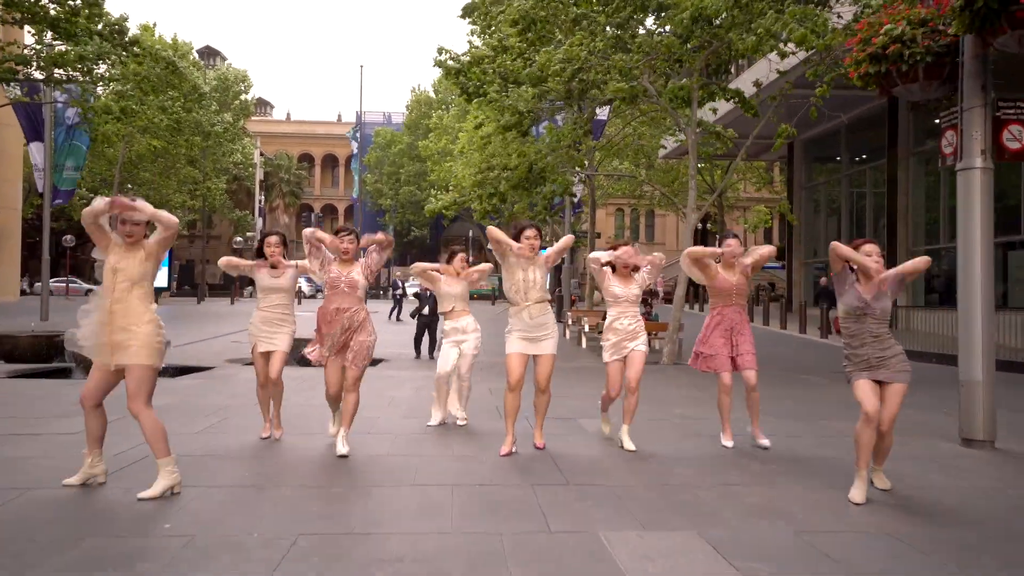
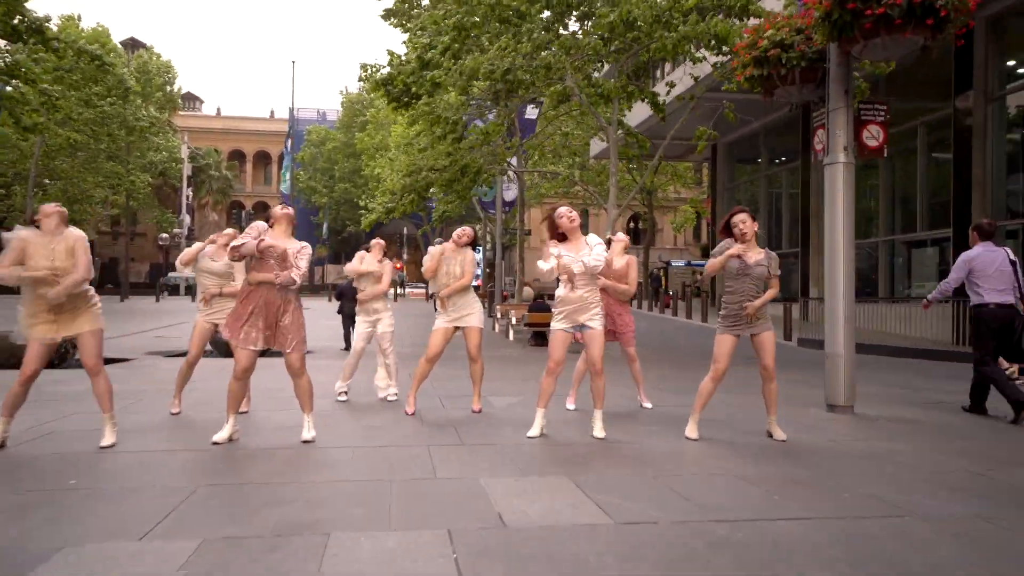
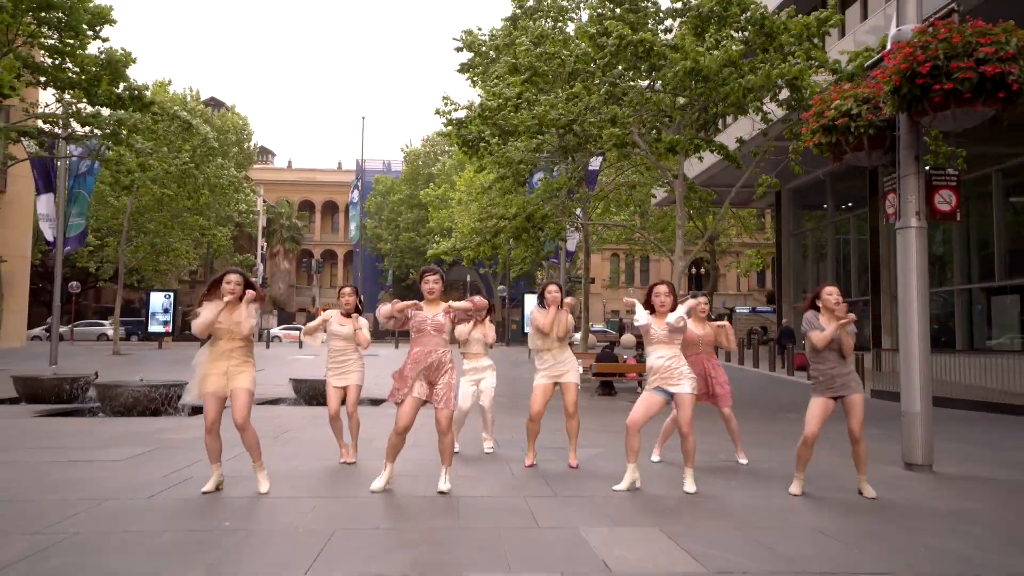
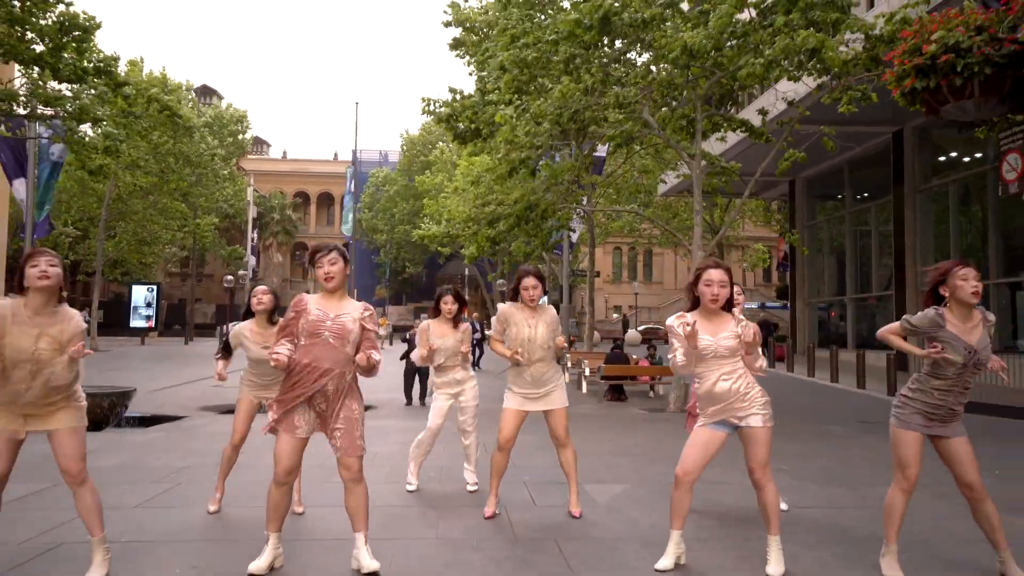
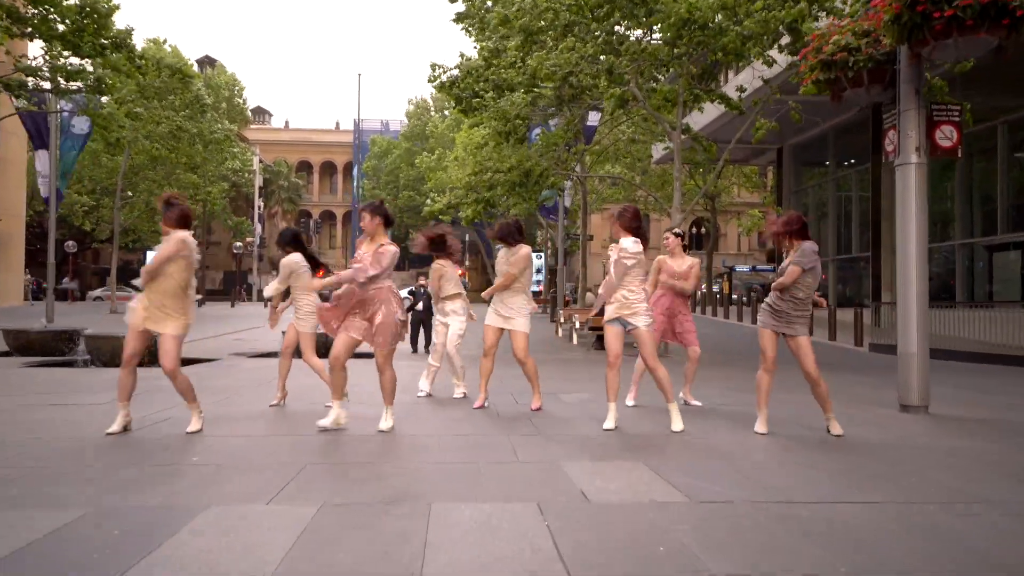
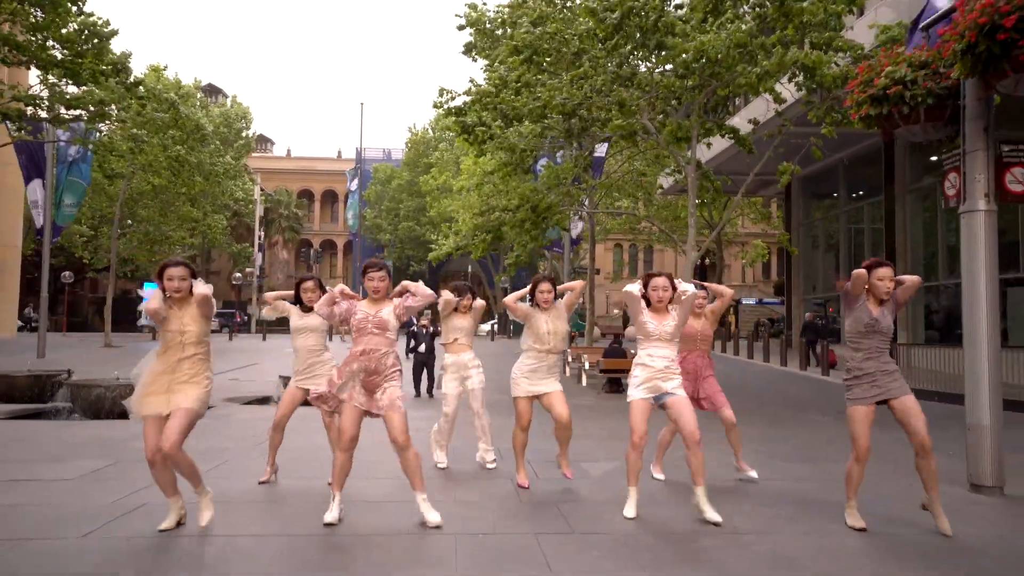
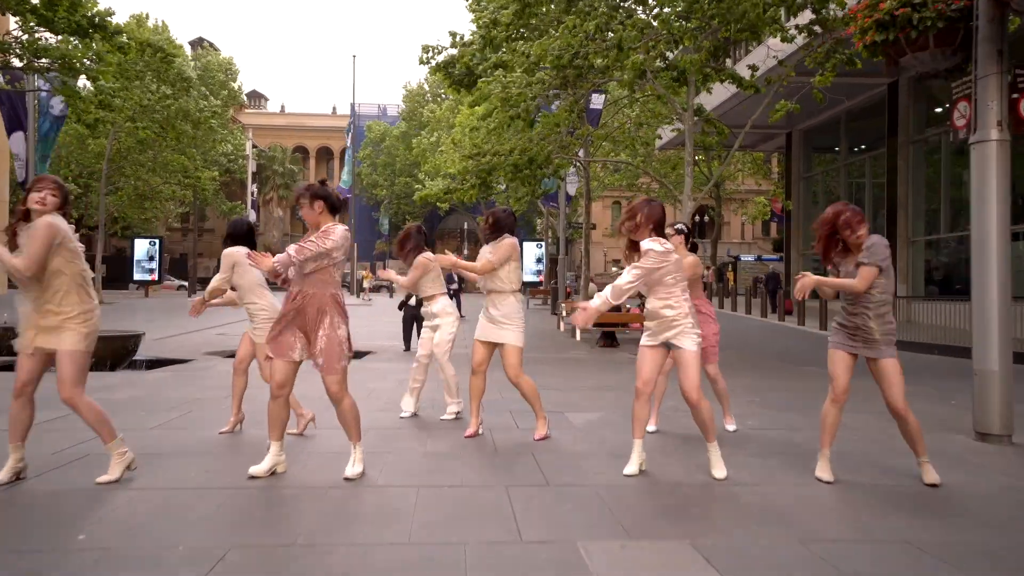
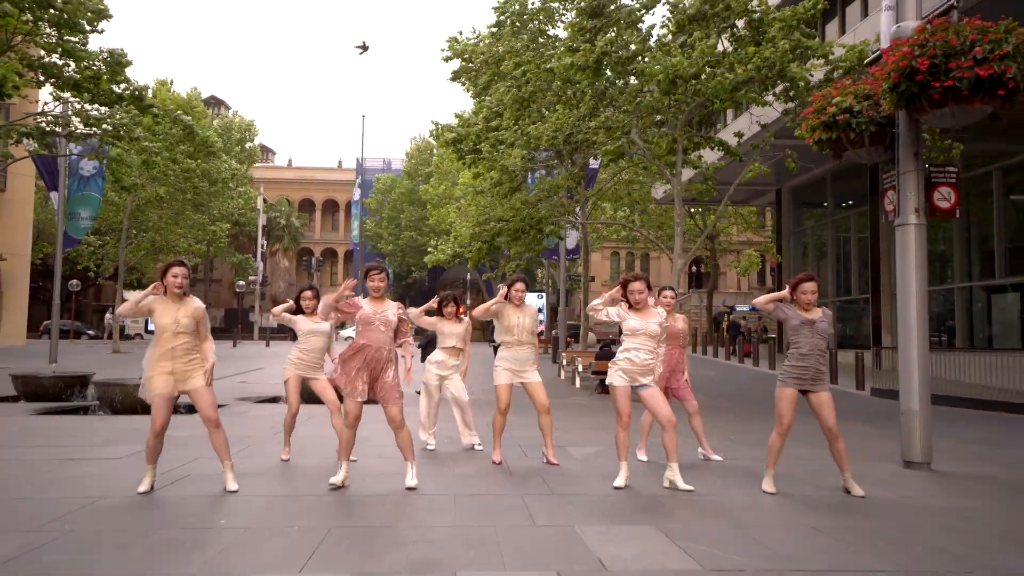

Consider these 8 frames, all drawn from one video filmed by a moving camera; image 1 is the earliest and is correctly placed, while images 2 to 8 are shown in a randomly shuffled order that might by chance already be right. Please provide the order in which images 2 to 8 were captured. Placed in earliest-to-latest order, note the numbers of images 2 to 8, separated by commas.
6, 3, 5, 7, 4, 8, 2
